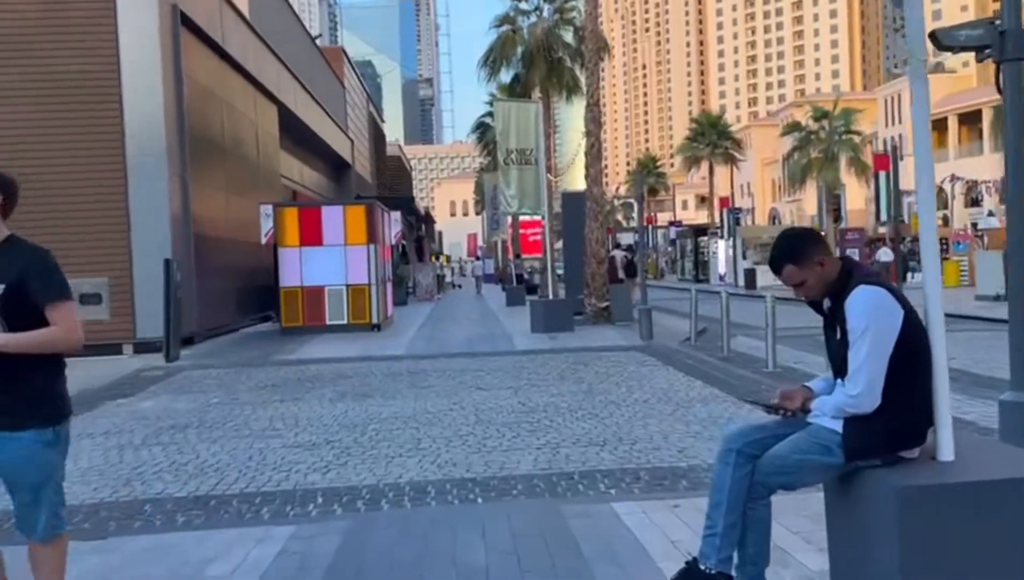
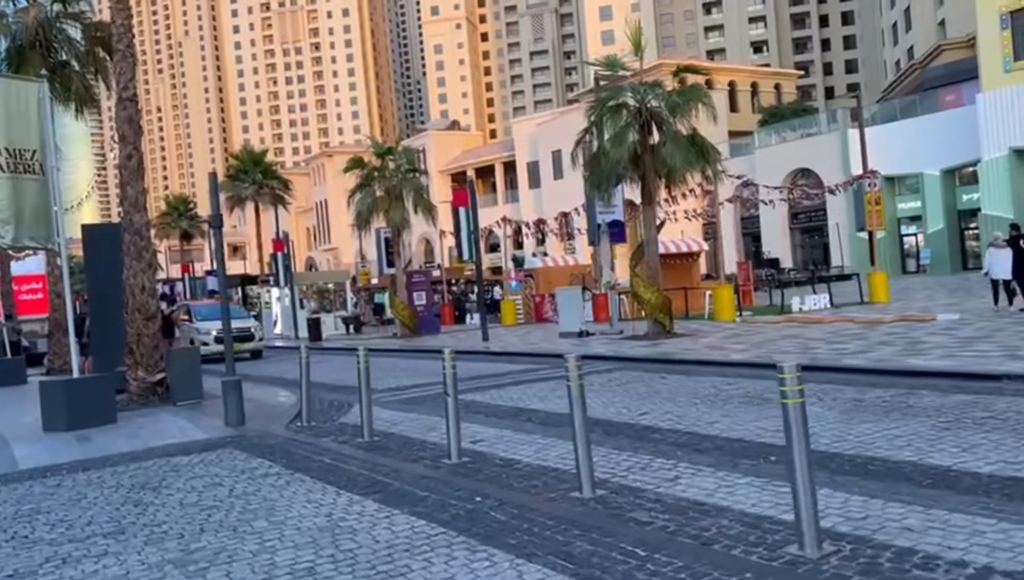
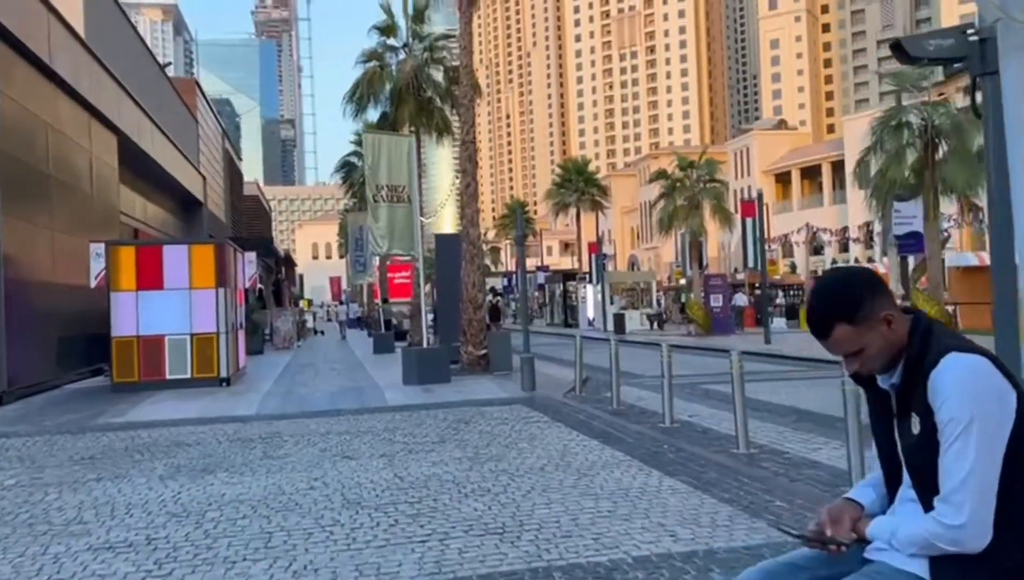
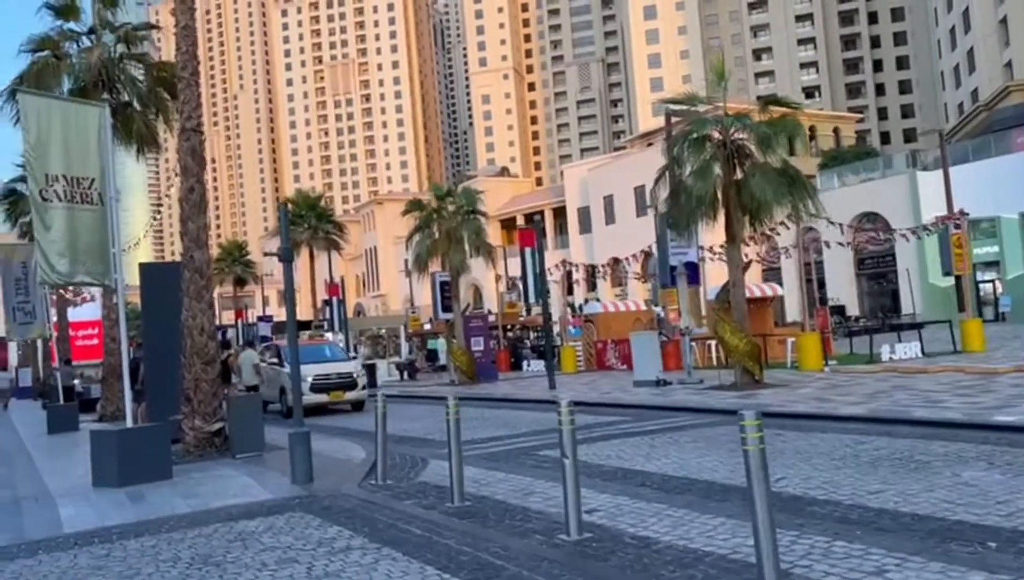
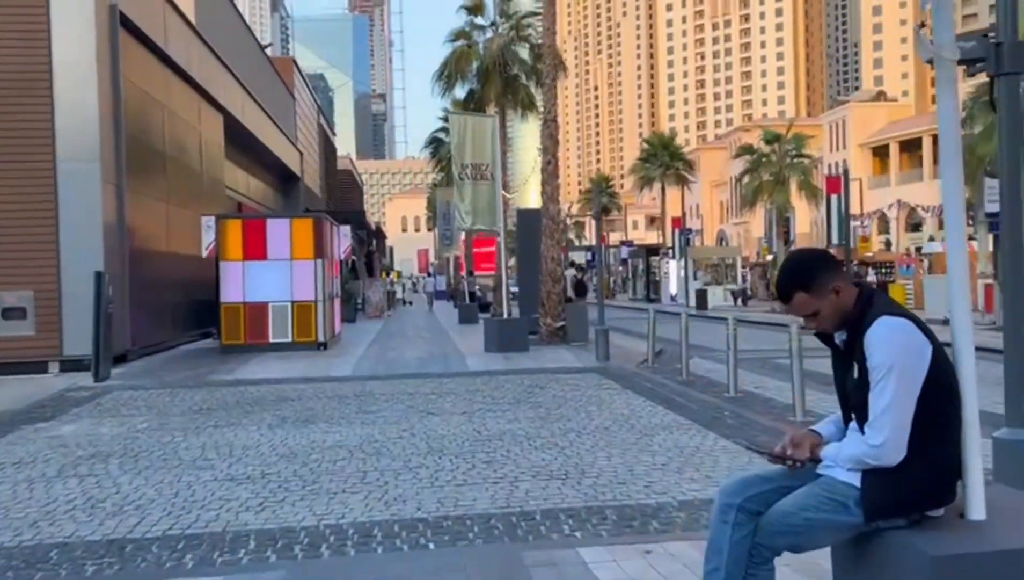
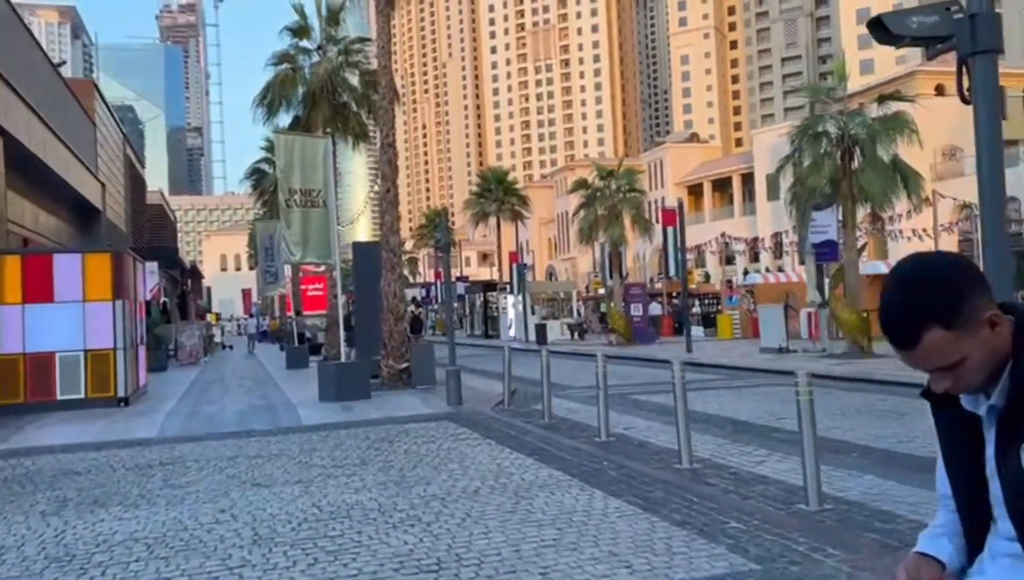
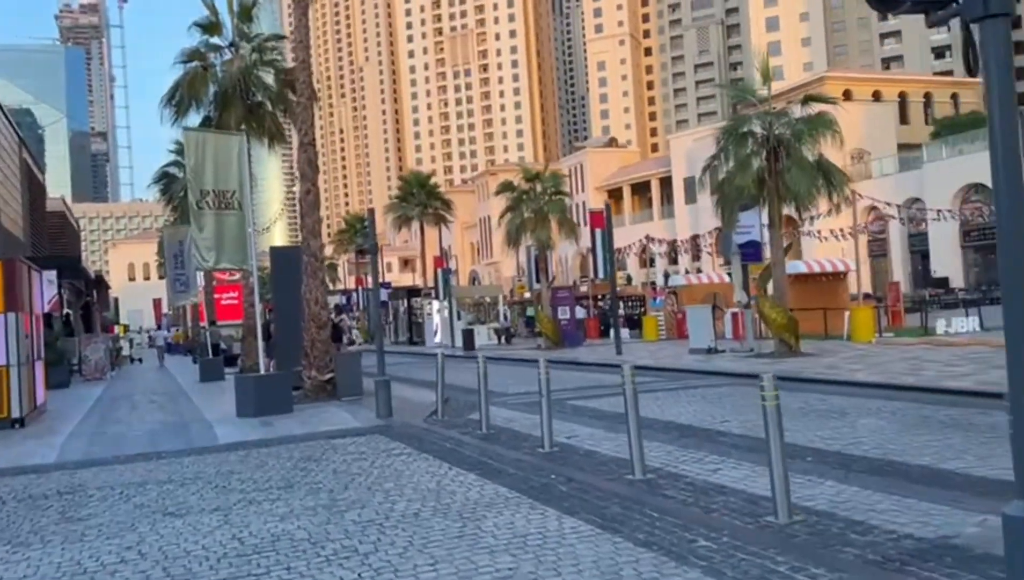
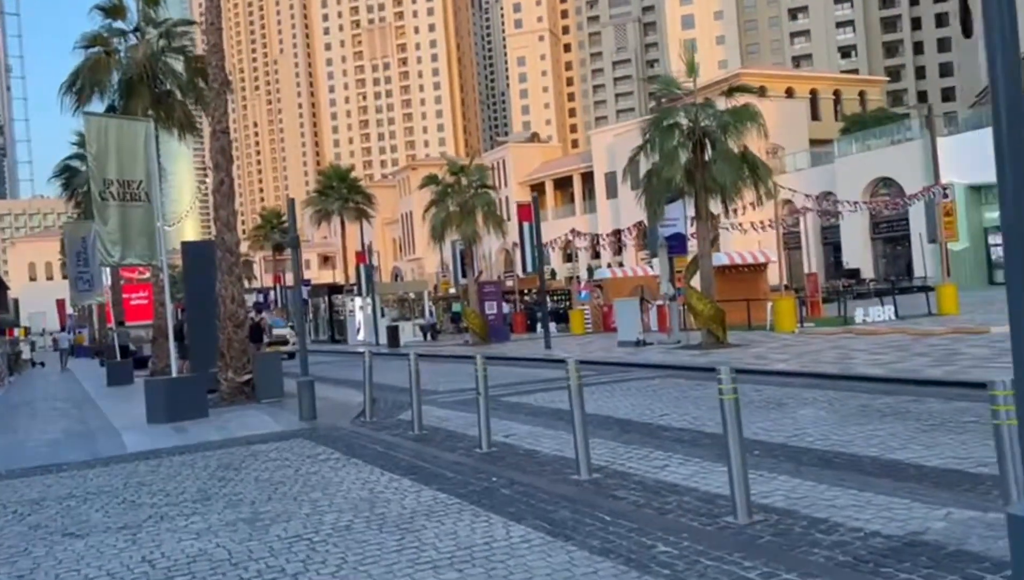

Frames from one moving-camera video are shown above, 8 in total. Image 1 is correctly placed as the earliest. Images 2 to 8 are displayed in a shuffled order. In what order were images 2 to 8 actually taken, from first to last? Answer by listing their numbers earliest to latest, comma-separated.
5, 3, 6, 7, 8, 2, 4
